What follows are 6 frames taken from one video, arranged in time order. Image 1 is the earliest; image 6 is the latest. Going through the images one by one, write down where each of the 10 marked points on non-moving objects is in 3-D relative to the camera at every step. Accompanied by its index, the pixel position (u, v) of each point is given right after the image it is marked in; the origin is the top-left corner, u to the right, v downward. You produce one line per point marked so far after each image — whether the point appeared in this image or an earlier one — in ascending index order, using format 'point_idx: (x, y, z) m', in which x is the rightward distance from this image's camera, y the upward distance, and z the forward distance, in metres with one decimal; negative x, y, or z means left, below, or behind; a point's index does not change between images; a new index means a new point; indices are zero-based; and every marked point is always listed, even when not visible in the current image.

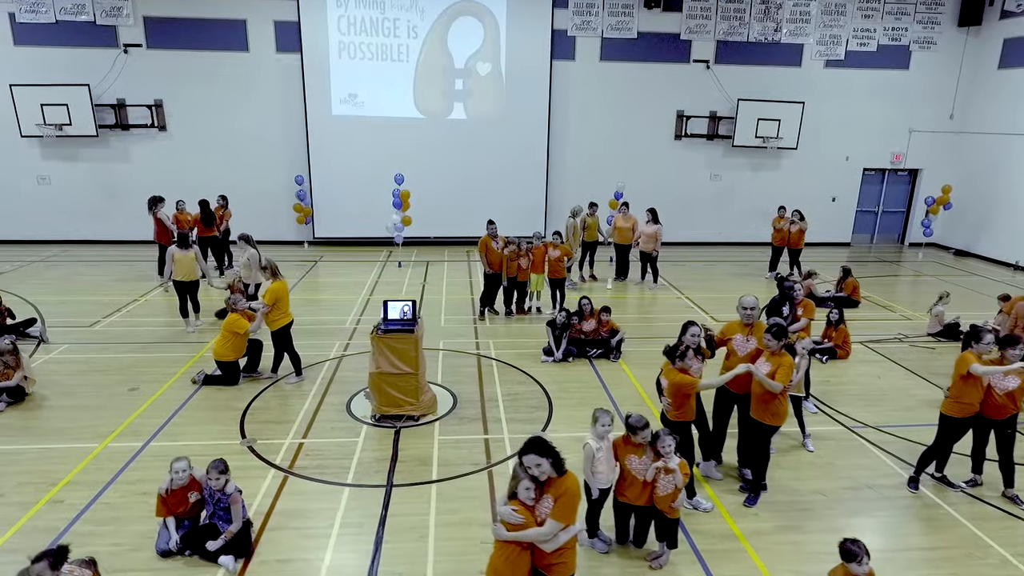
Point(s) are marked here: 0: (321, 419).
0: (-2.1, -1.5, +5.9) m
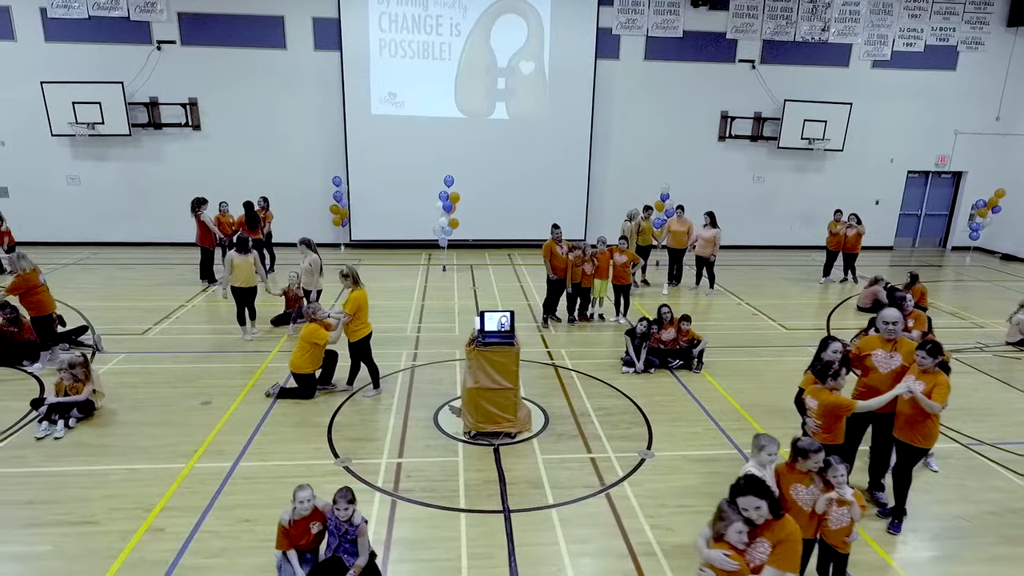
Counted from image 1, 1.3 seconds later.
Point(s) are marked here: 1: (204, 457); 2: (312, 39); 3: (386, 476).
0: (-1.0, -1.6, +5.6) m
1: (-3.0, -1.6, +5.2) m
2: (-4.6, +5.7, +12.3) m
3: (-1.2, -1.8, +5.0) m
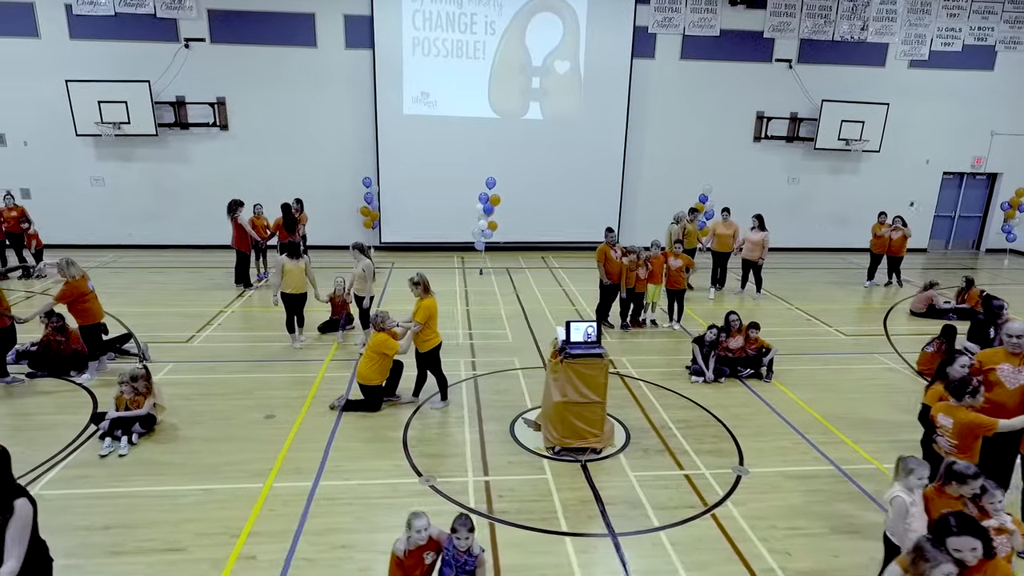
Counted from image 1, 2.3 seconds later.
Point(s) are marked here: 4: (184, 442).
0: (-0.2, -1.6, +5.4) m
1: (-2.1, -1.7, +5.0) m
2: (-3.8, +5.6, +12.0) m
3: (-0.3, -1.8, +4.7) m
4: (-3.3, -1.6, +5.5) m
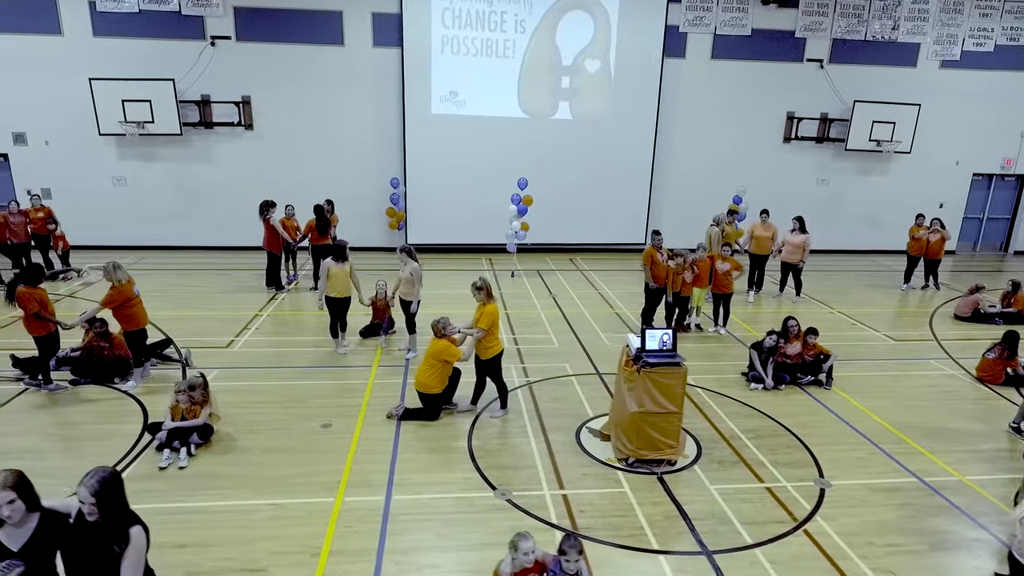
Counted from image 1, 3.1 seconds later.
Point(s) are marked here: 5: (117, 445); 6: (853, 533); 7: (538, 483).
0: (+0.5, -1.7, +5.2) m
1: (-1.4, -1.8, +4.8) m
2: (-3.1, +5.6, +11.8) m
3: (+0.4, -1.9, +4.6) m
4: (-2.7, -1.6, +5.3) m
5: (-3.9, -1.6, +5.4) m
6: (+2.8, -2.0, +4.4) m
7: (+0.2, -1.8, +4.9) m
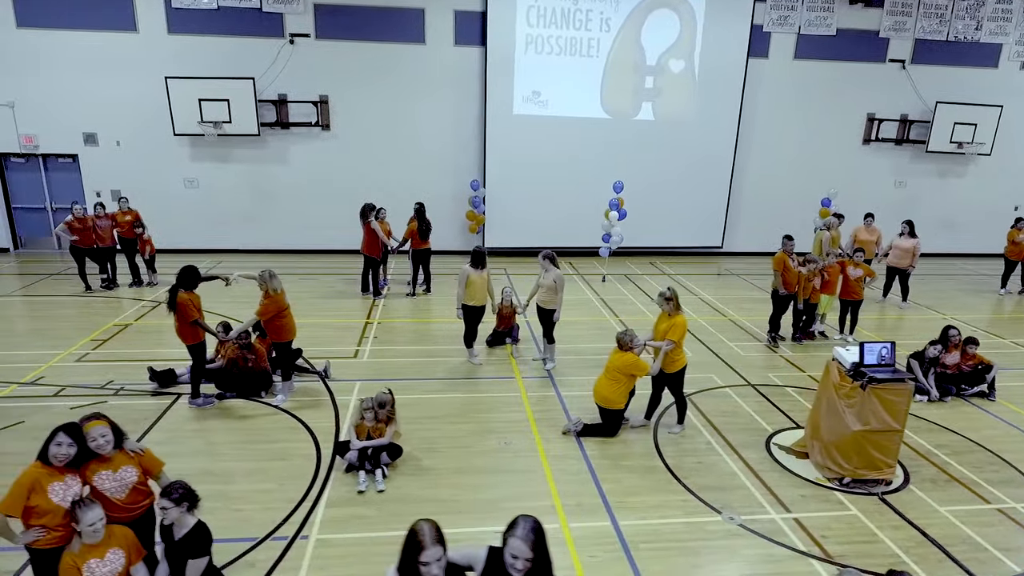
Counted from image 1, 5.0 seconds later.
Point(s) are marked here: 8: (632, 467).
0: (+2.4, -1.8, +5.0) m
1: (+0.5, -1.9, +4.5) m
2: (-1.3, +5.5, +11.6) m
3: (+2.3, -2.0, +4.3) m
4: (-0.7, -1.7, +5.0) m
5: (-2.0, -1.7, +5.1) m
6: (+4.7, -2.1, +4.2) m
7: (+2.2, -1.9, +4.7) m
8: (+1.1, -1.7, +5.2) m
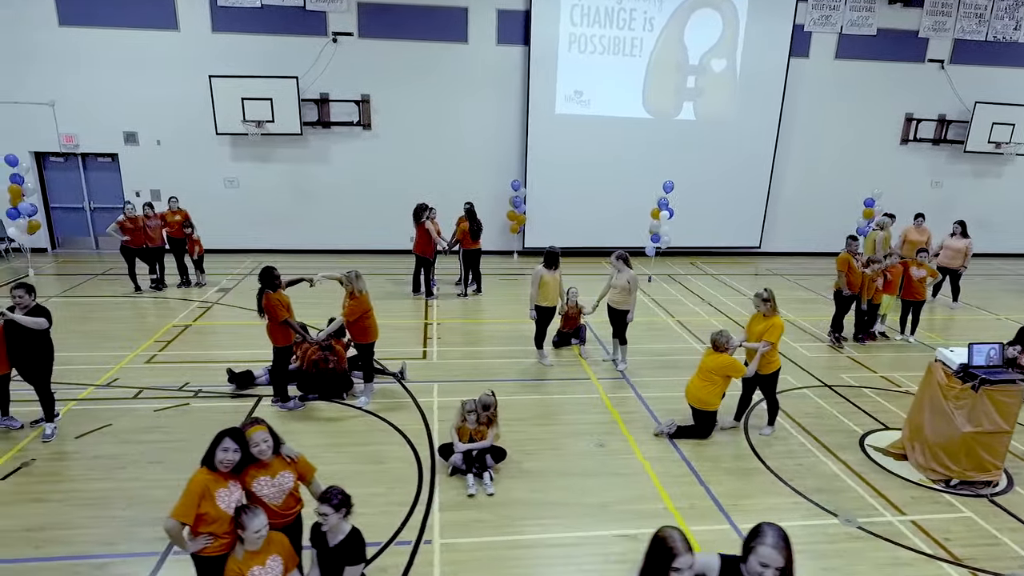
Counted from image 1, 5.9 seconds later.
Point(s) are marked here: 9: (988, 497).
0: (+3.4, -1.8, +4.9) m
1: (+1.5, -1.9, +4.5) m
2: (-0.3, +5.5, +11.5) m
3: (+3.3, -2.0, +4.3) m
4: (+0.2, -1.7, +5.0) m
5: (-1.0, -1.7, +5.0) m
6: (+5.7, -2.1, +4.2) m
7: (+3.1, -1.9, +4.6) m
8: (+2.1, -1.7, +5.1) m
9: (+4.3, -1.9, +4.8) m
